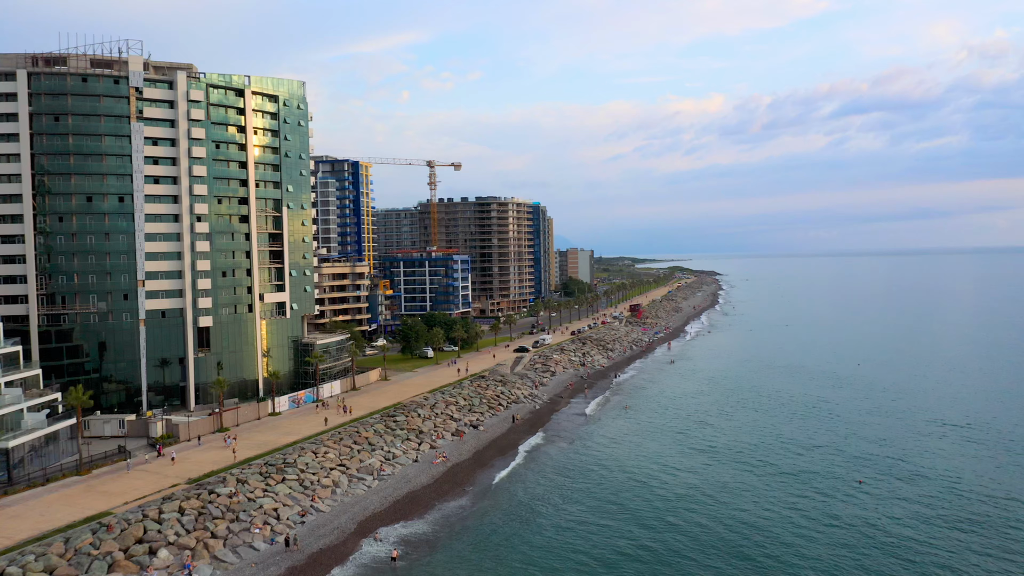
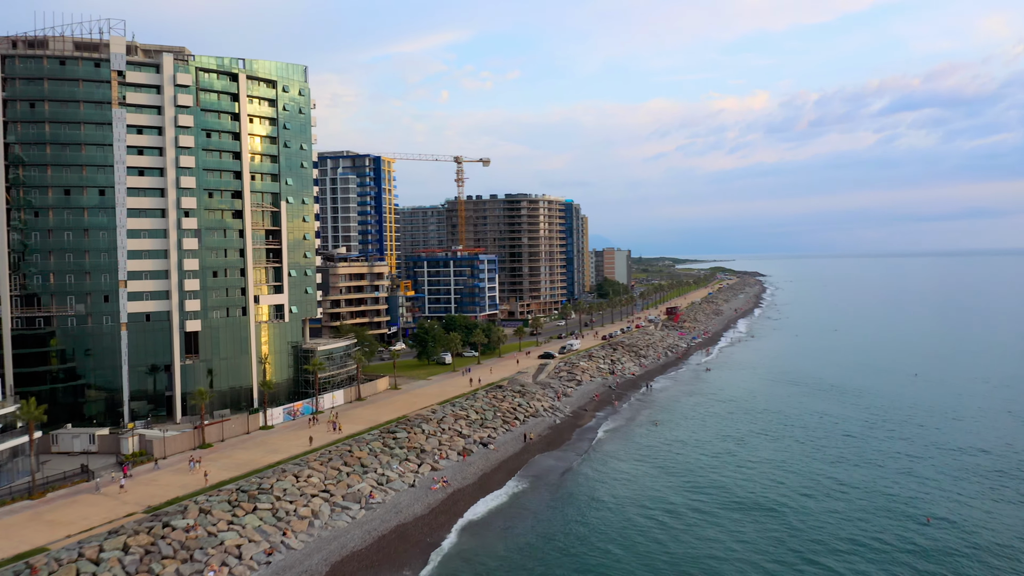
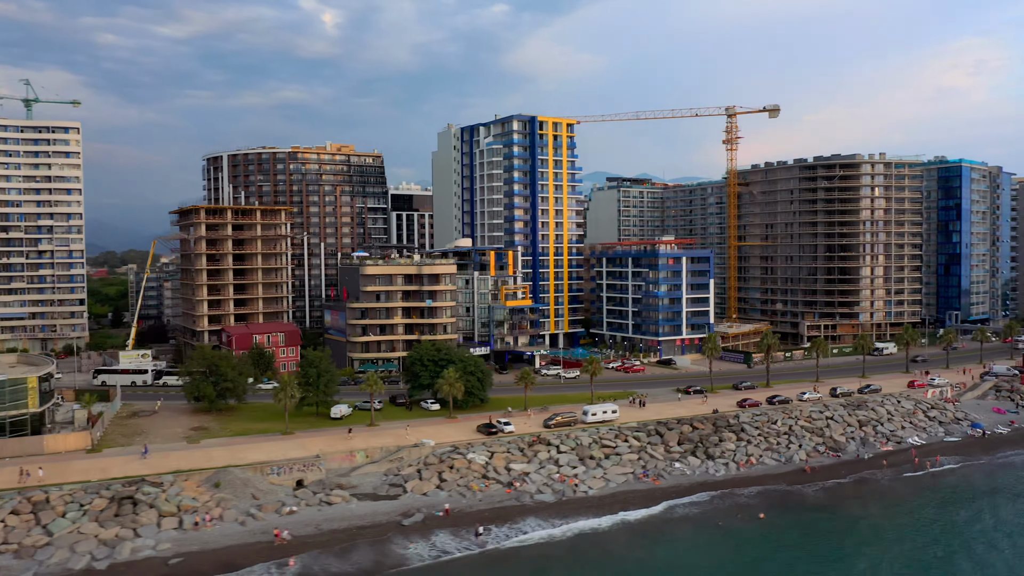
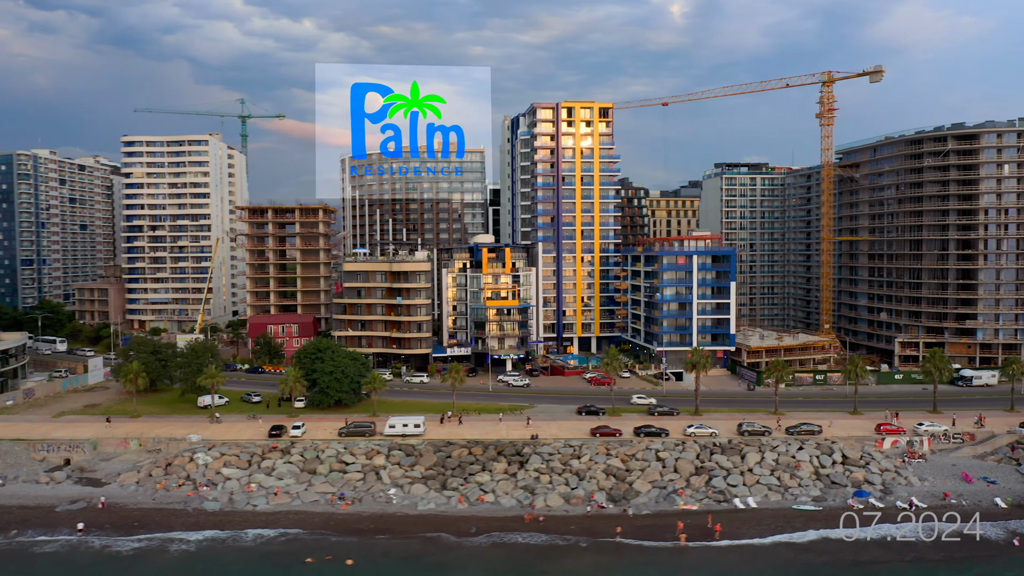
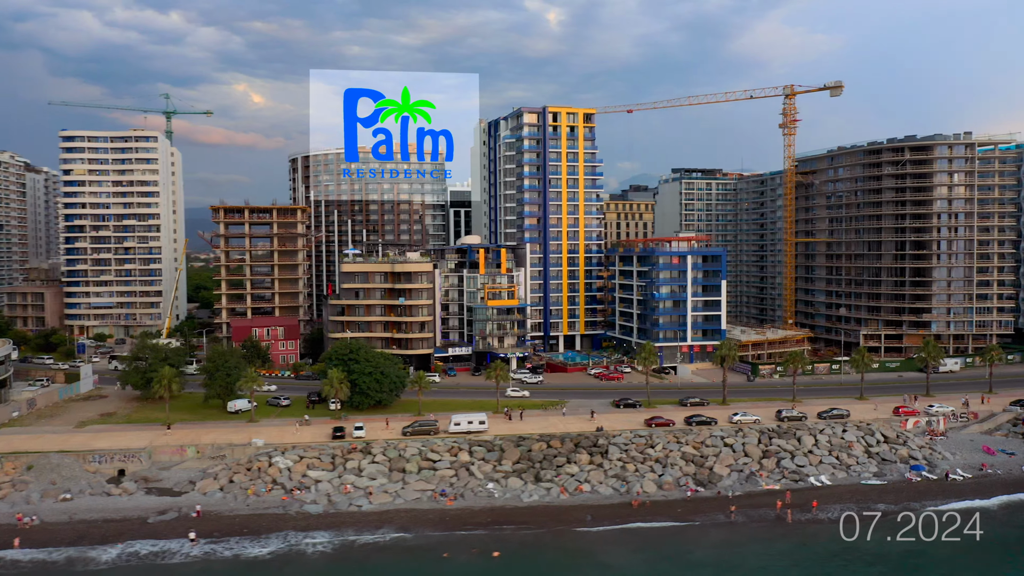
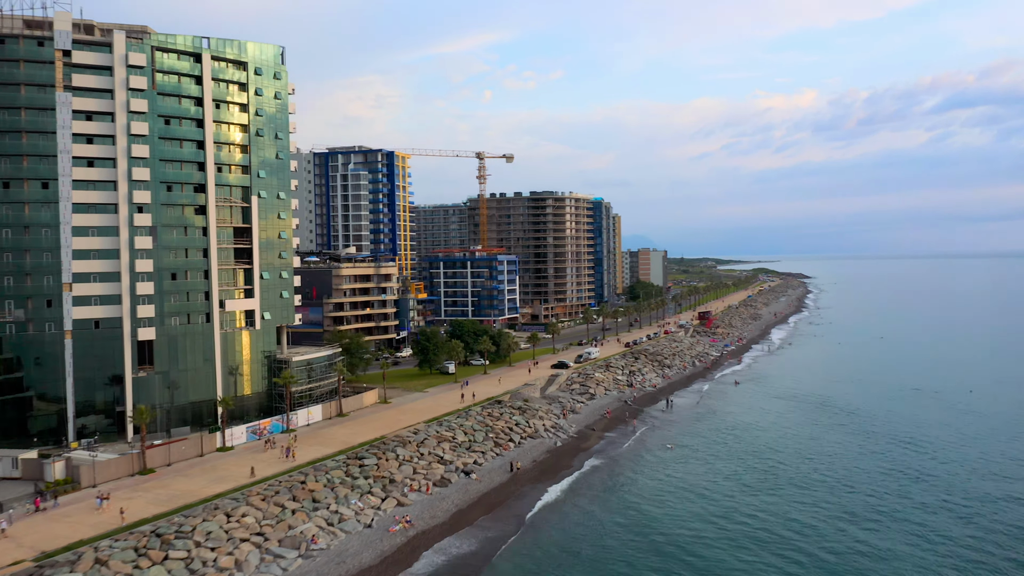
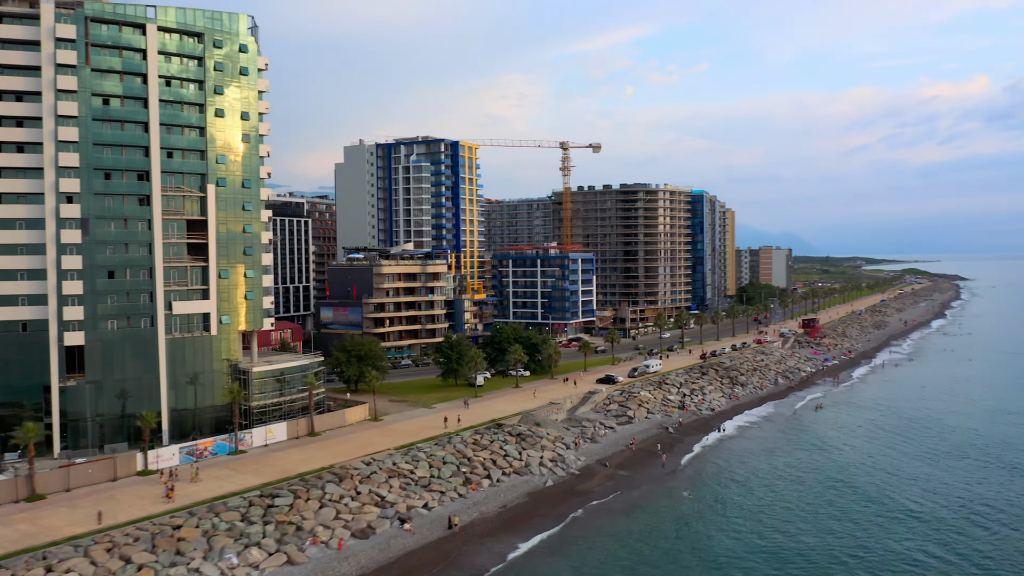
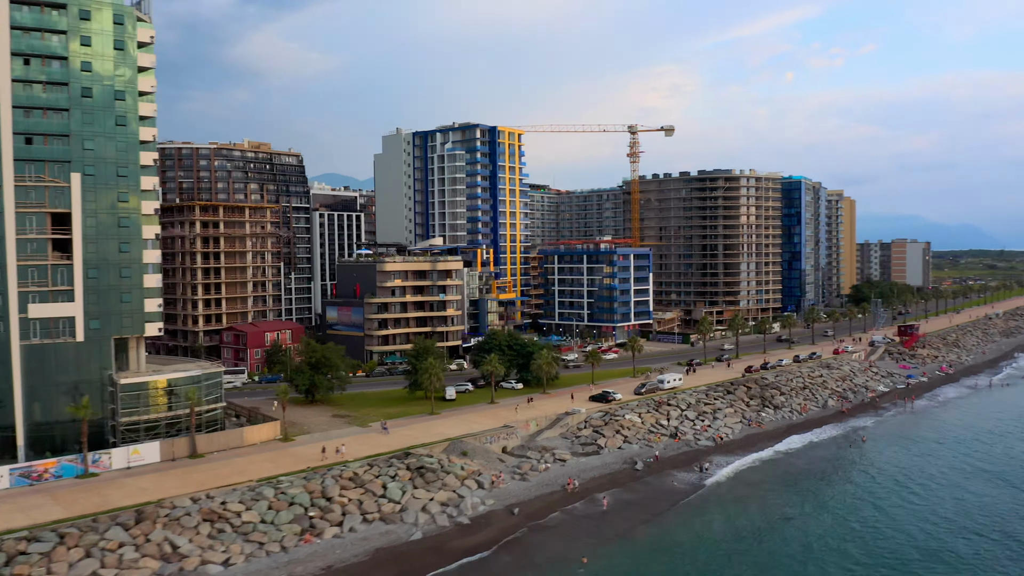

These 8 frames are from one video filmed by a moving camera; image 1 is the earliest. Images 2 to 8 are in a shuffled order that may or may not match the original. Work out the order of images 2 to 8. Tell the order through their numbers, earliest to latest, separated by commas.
2, 6, 7, 8, 3, 5, 4
